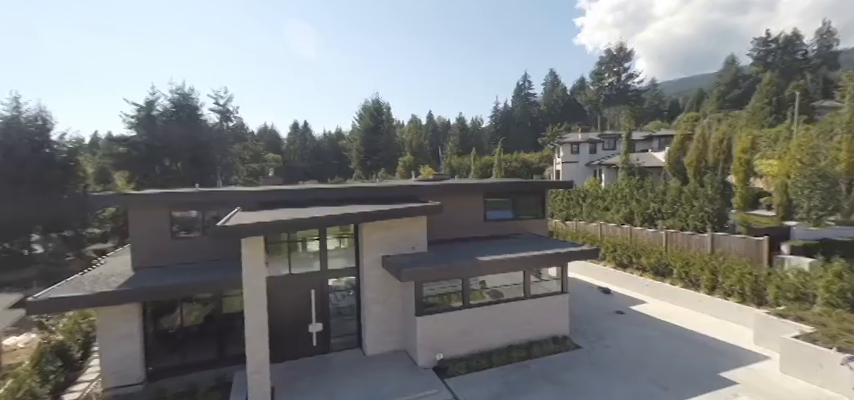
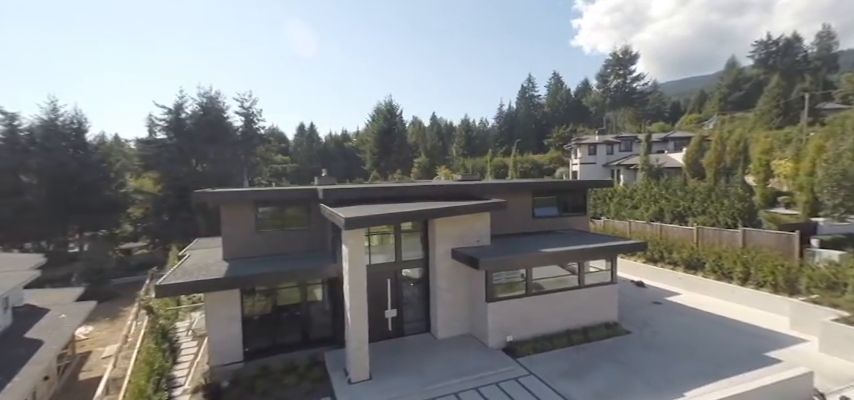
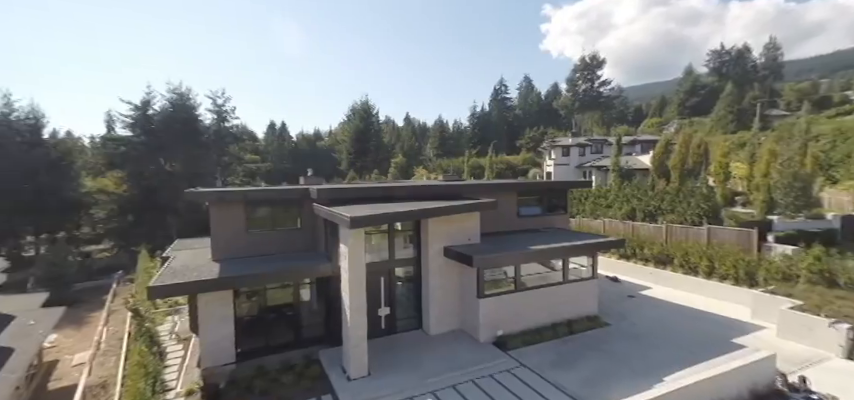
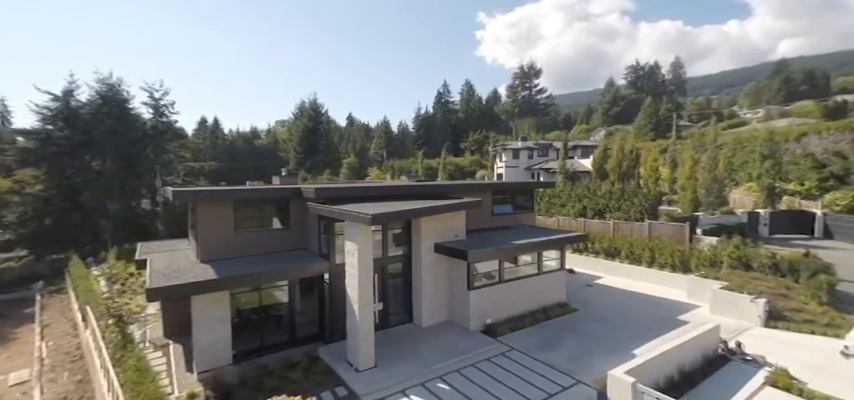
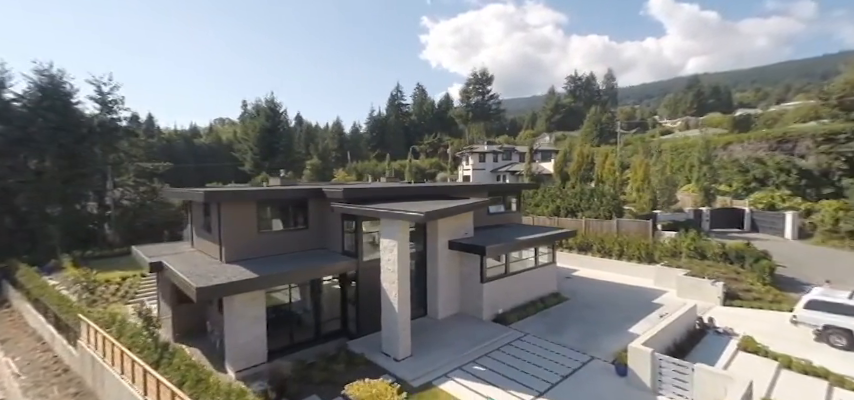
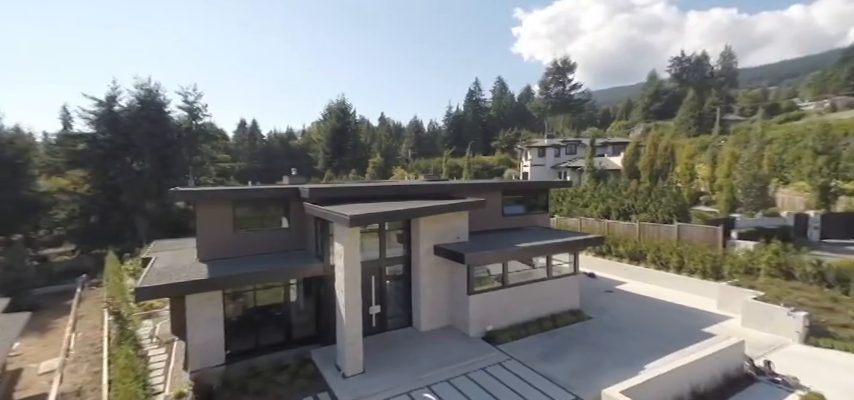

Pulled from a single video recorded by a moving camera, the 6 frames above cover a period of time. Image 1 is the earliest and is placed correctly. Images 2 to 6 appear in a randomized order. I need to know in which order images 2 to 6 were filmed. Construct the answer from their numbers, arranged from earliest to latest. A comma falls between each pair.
2, 3, 6, 4, 5
